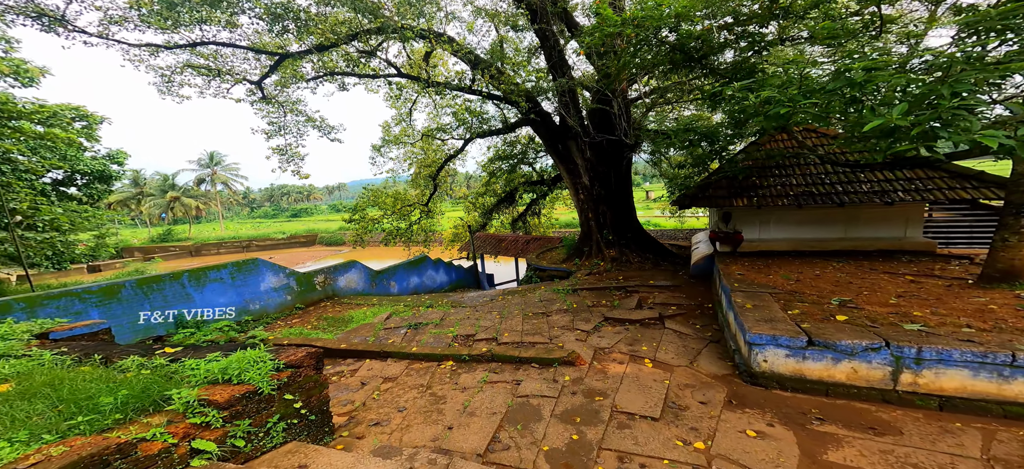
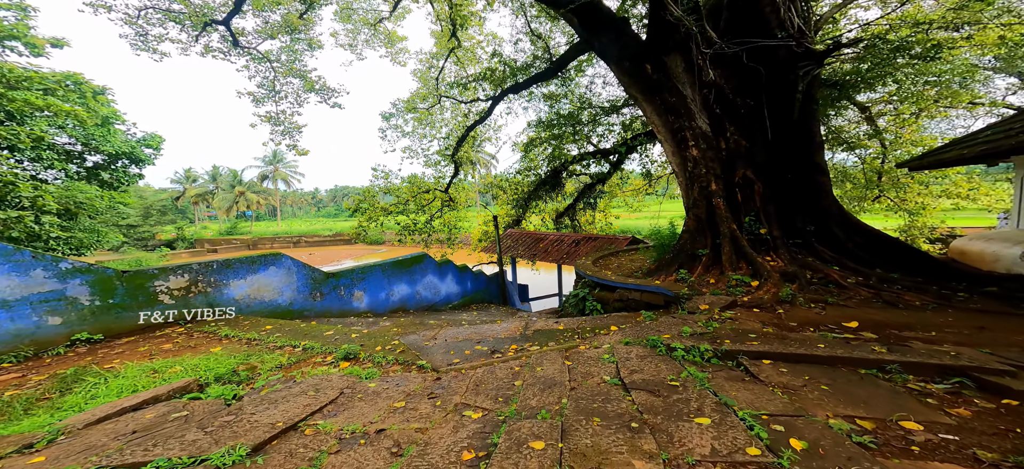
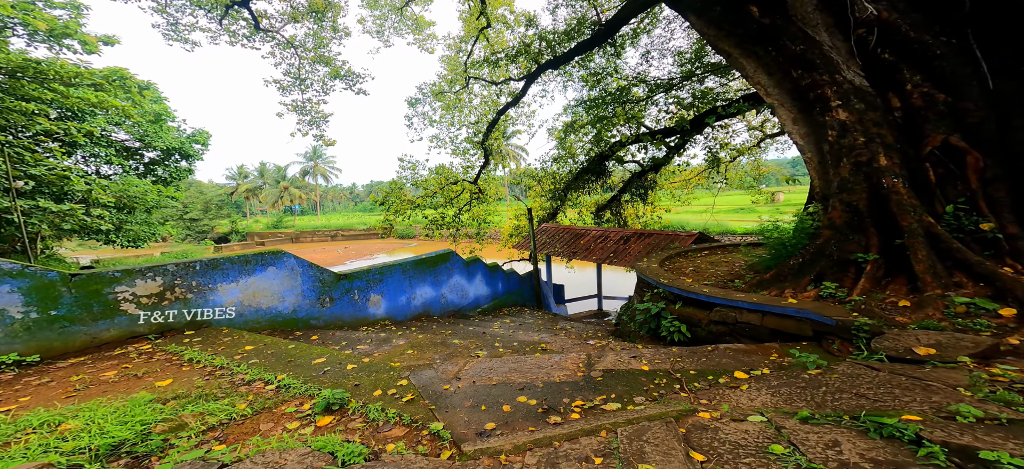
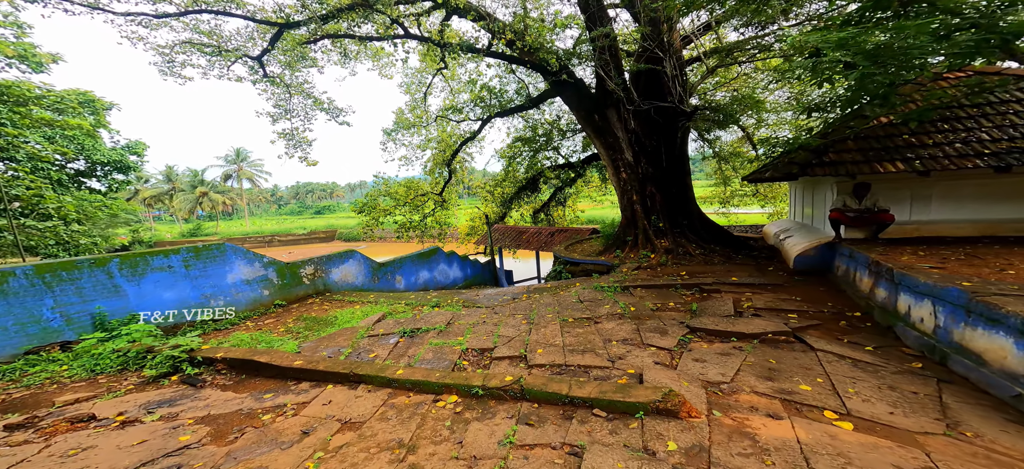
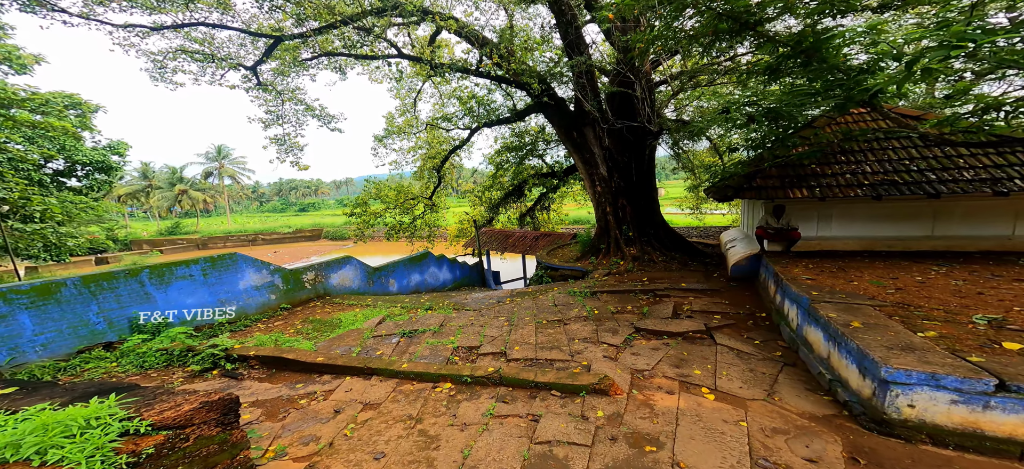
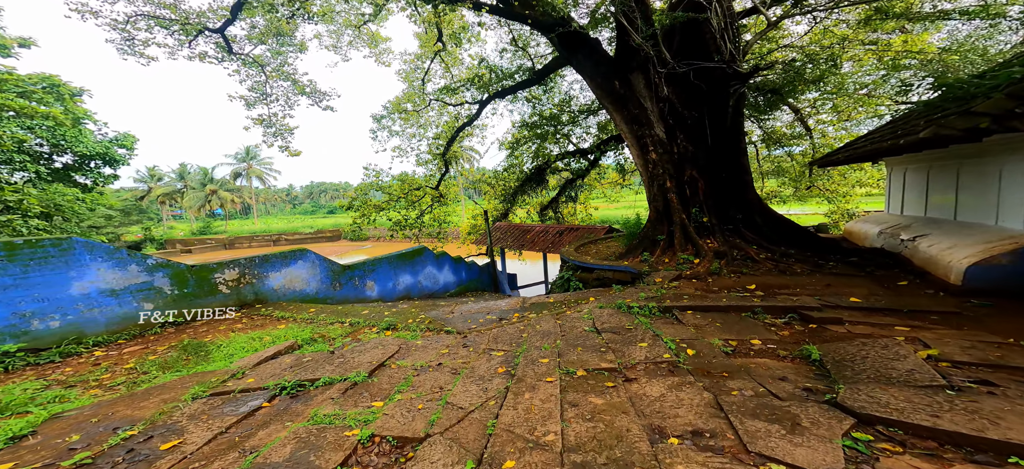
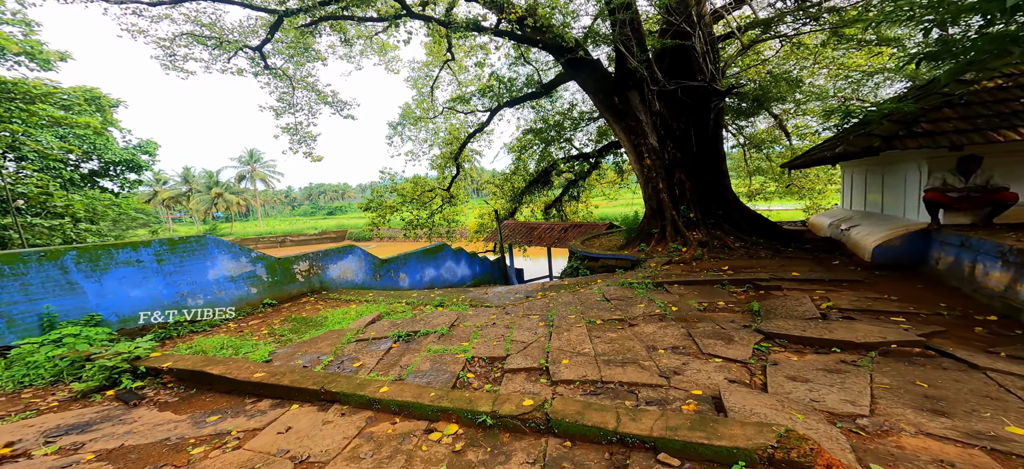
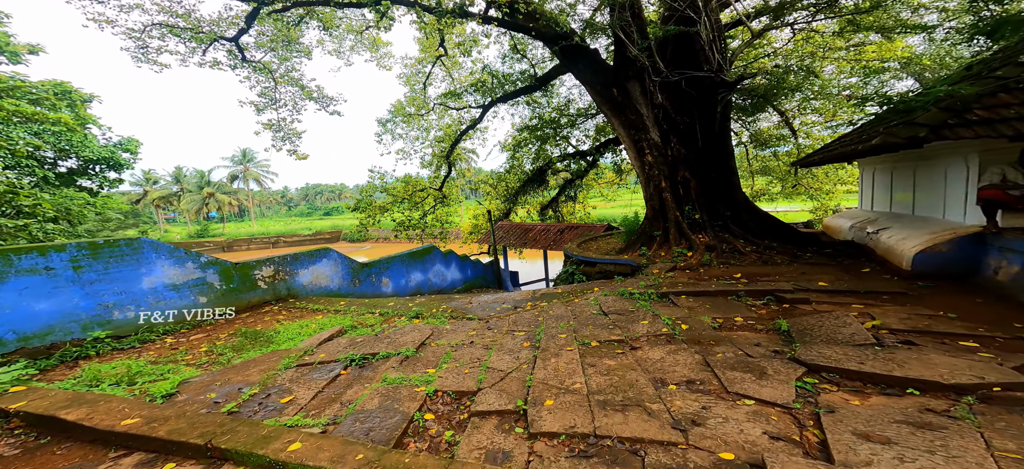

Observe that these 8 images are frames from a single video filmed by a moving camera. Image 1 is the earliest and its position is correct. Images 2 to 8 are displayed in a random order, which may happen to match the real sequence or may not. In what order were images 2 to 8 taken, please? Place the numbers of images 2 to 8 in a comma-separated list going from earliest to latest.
5, 4, 7, 8, 6, 2, 3
